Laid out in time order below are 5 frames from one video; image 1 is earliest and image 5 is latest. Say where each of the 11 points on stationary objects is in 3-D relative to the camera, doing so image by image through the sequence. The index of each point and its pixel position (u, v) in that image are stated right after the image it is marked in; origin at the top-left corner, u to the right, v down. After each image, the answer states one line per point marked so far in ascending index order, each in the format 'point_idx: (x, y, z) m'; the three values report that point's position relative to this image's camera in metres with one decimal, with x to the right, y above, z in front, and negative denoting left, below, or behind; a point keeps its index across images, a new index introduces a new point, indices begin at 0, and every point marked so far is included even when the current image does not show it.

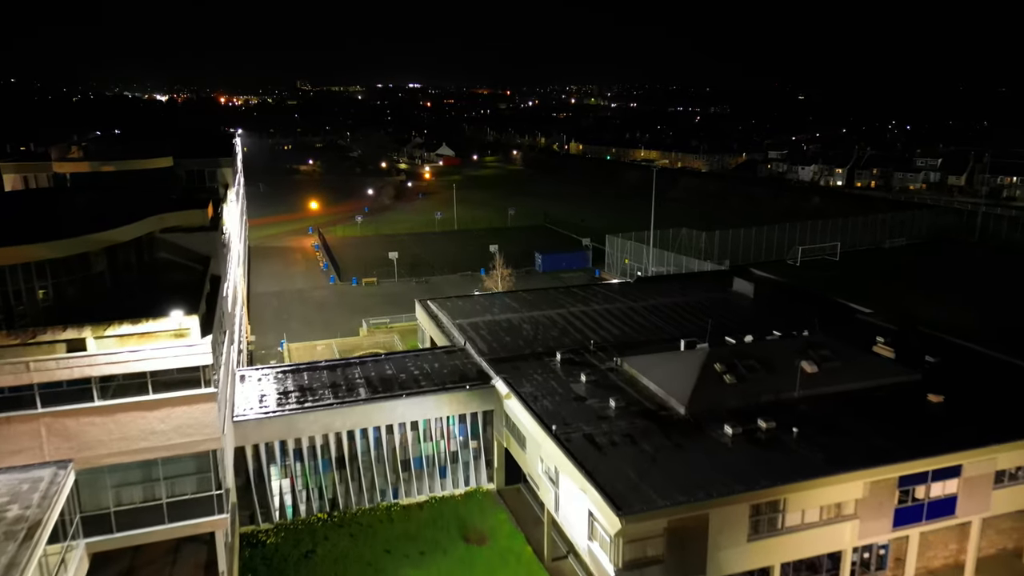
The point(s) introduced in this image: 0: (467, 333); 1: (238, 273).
0: (-0.6, -0.6, +12.4) m
1: (-4.5, +0.2, +15.6) m
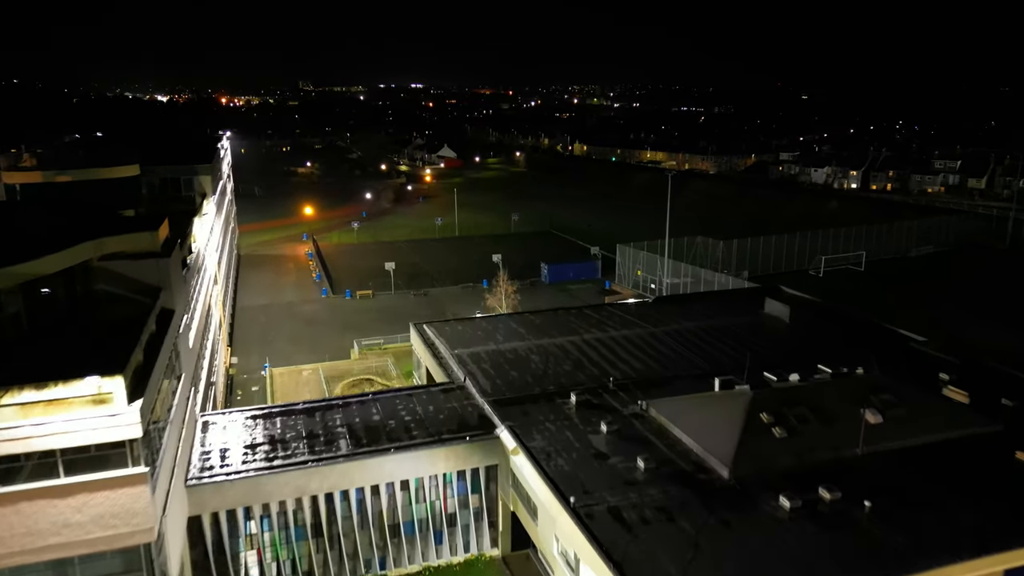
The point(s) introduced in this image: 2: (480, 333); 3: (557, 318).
0: (-0.5, -0.9, +10.8) m
1: (-4.4, -0.1, +14.1) m
2: (-0.4, -0.6, +12.5) m
3: (+0.6, -0.4, +13.3) m
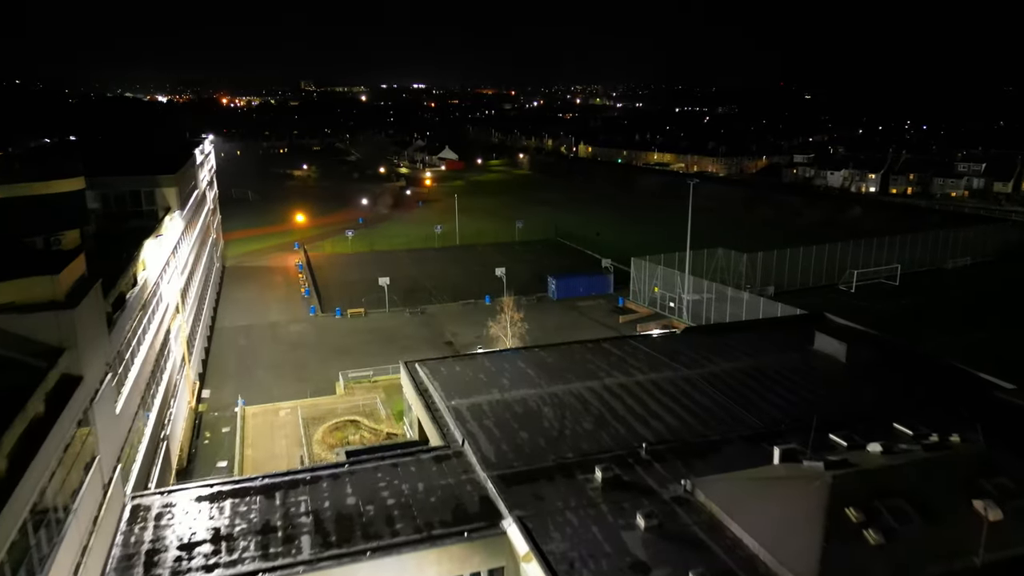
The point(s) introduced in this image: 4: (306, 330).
0: (-0.4, -1.3, +8.9) m
1: (-4.3, -0.5, +12.2) m
2: (-0.3, -1.0, +10.5) m
3: (+0.7, -0.8, +11.4) m
4: (-4.2, -0.9, +19.5) m
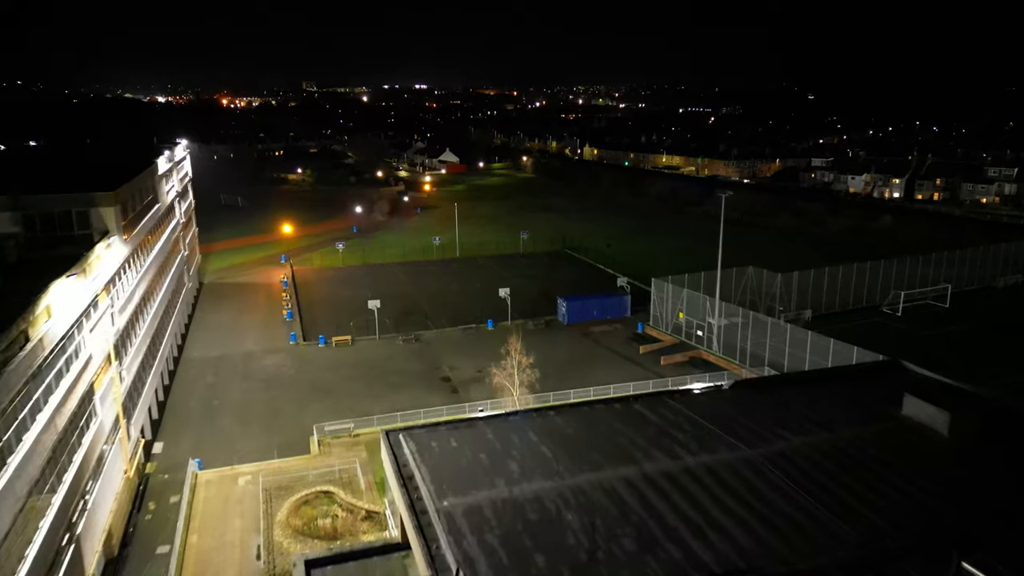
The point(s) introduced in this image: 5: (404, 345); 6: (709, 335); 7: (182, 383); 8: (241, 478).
0: (-0.3, -1.8, +6.6) m
1: (-4.2, -0.9, +9.9) m
2: (-0.2, -1.5, +8.2) m
3: (+0.8, -1.3, +9.0) m
4: (-4.1, -1.3, +17.2) m
5: (-2.1, -1.1, +18.3) m
6: (+3.6, -0.8, +17.3) m
7: (-5.5, -1.6, +16.0) m
8: (-3.2, -2.2, +11.3) m
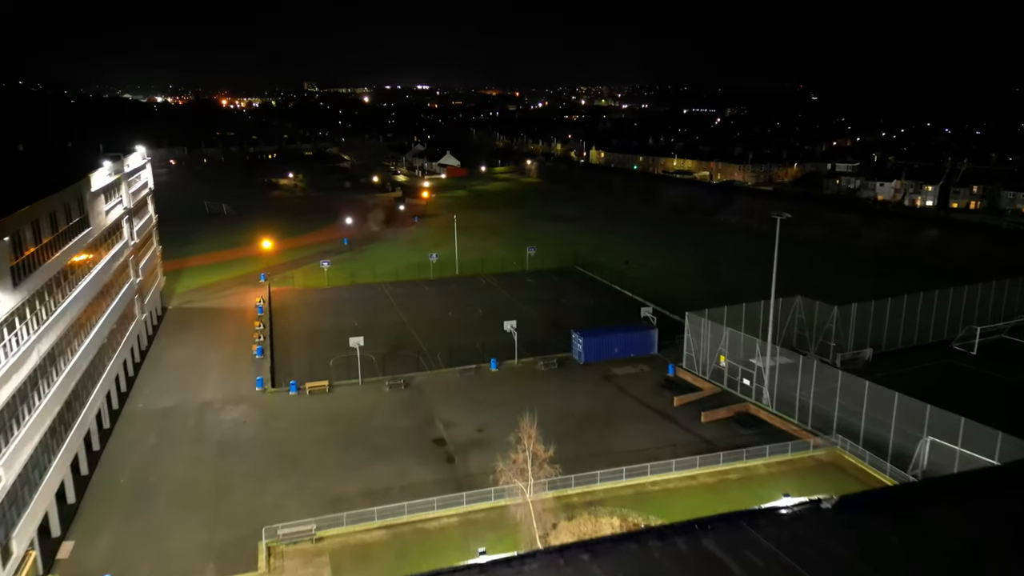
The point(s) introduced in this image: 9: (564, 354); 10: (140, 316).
0: (-0.2, -2.4, +3.6) m
1: (-4.1, -1.5, +6.9) m
2: (-0.1, -2.0, +5.3) m
3: (+0.9, -1.9, +6.1) m
4: (-4.0, -1.9, +14.3) m
5: (-1.9, -1.7, +15.4) m
6: (+3.7, -1.4, +14.3) m
7: (-5.4, -2.2, +13.1) m
8: (-3.1, -2.8, +8.3) m
9: (+0.9, -1.2, +17.3) m
10: (-6.9, -0.5, +17.8) m
